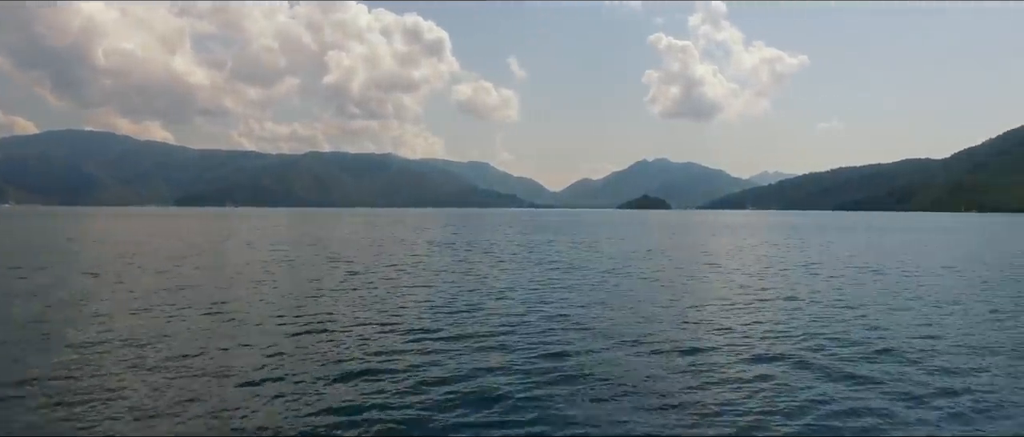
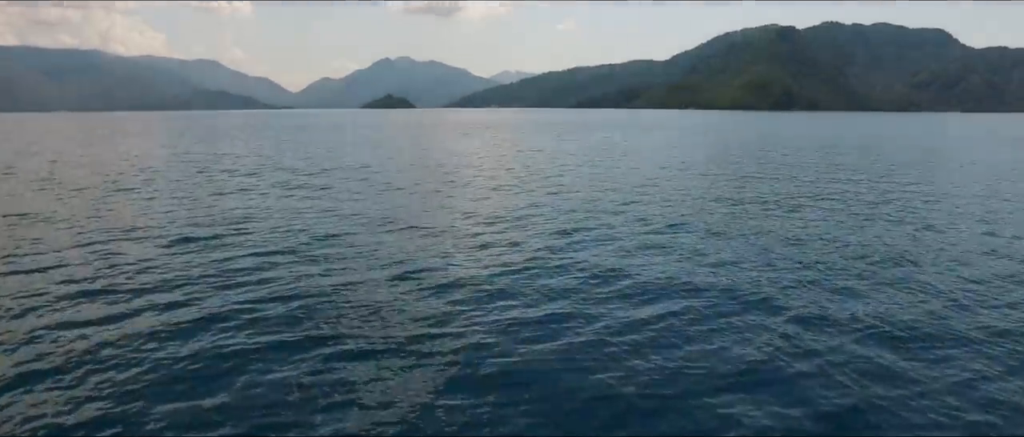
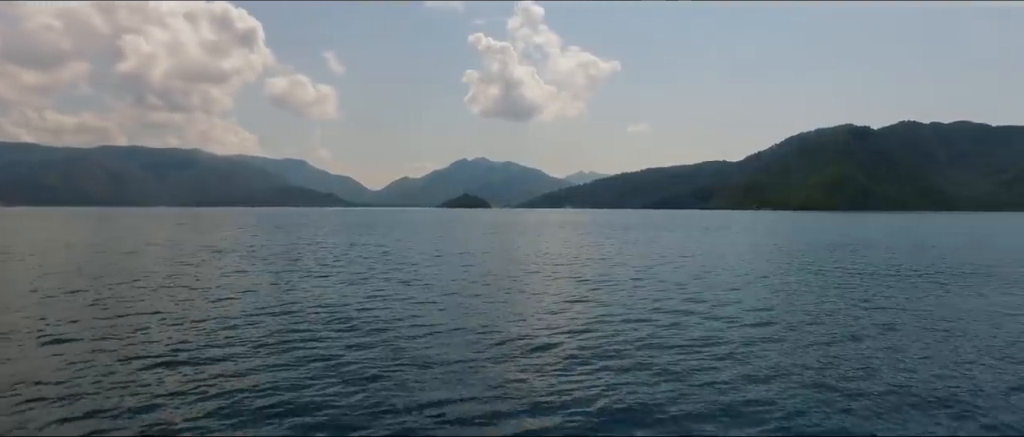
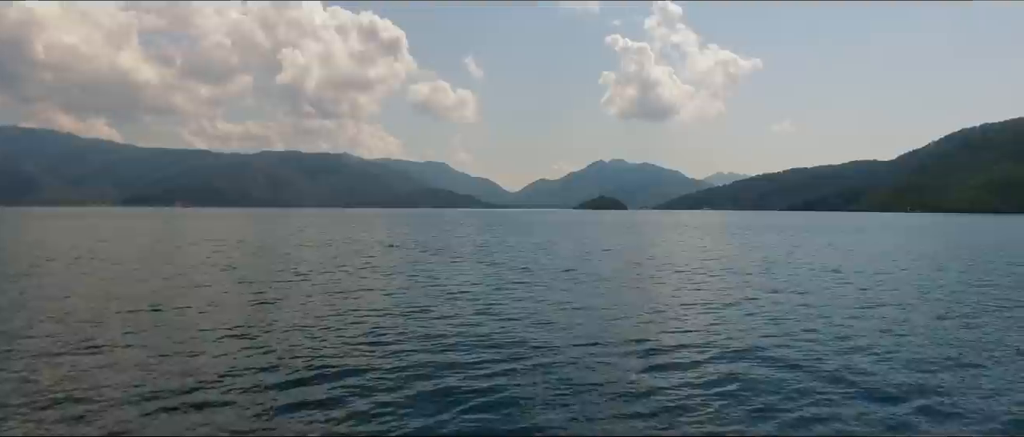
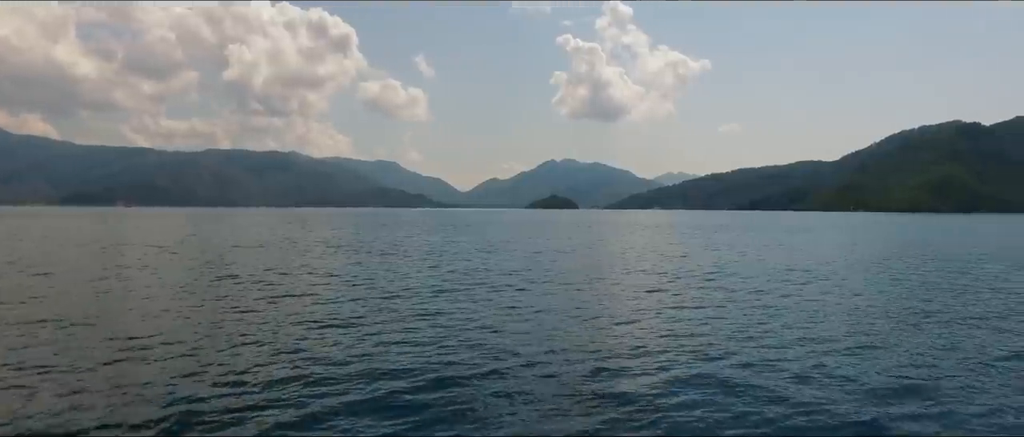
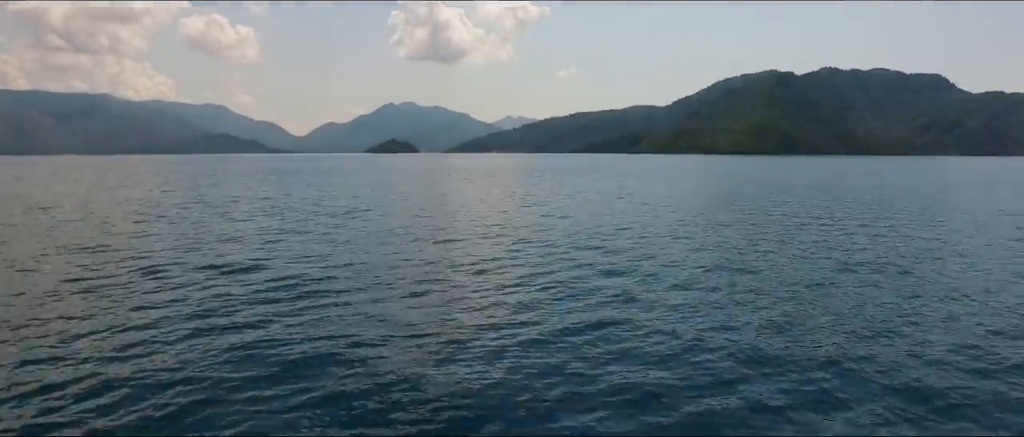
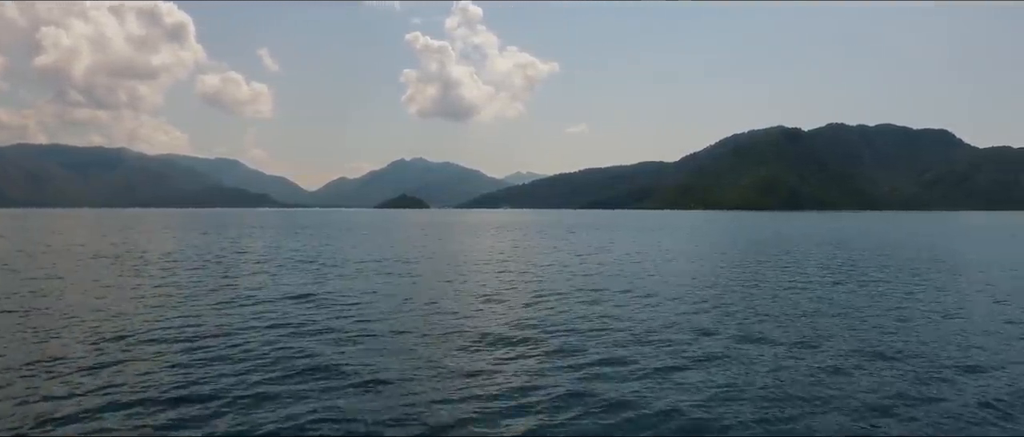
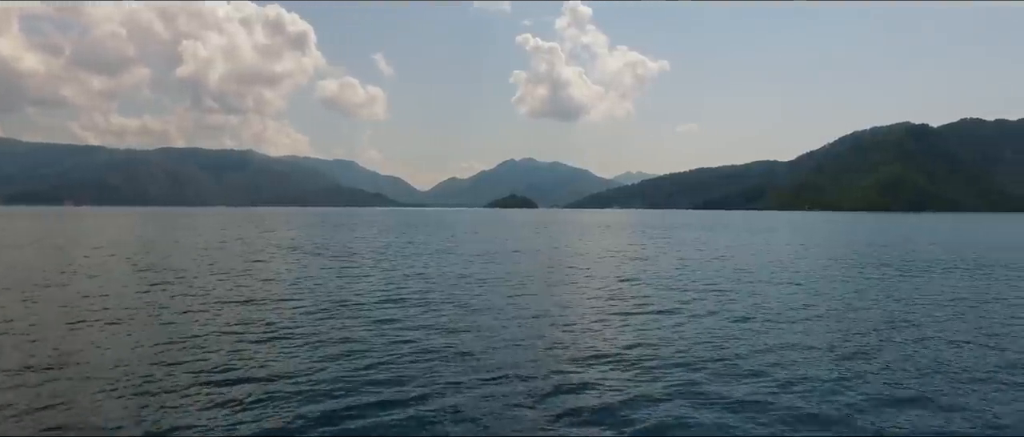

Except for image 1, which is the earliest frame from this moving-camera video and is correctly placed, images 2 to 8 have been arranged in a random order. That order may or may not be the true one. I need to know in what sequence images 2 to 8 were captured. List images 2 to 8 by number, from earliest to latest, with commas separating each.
4, 5, 8, 3, 7, 6, 2
